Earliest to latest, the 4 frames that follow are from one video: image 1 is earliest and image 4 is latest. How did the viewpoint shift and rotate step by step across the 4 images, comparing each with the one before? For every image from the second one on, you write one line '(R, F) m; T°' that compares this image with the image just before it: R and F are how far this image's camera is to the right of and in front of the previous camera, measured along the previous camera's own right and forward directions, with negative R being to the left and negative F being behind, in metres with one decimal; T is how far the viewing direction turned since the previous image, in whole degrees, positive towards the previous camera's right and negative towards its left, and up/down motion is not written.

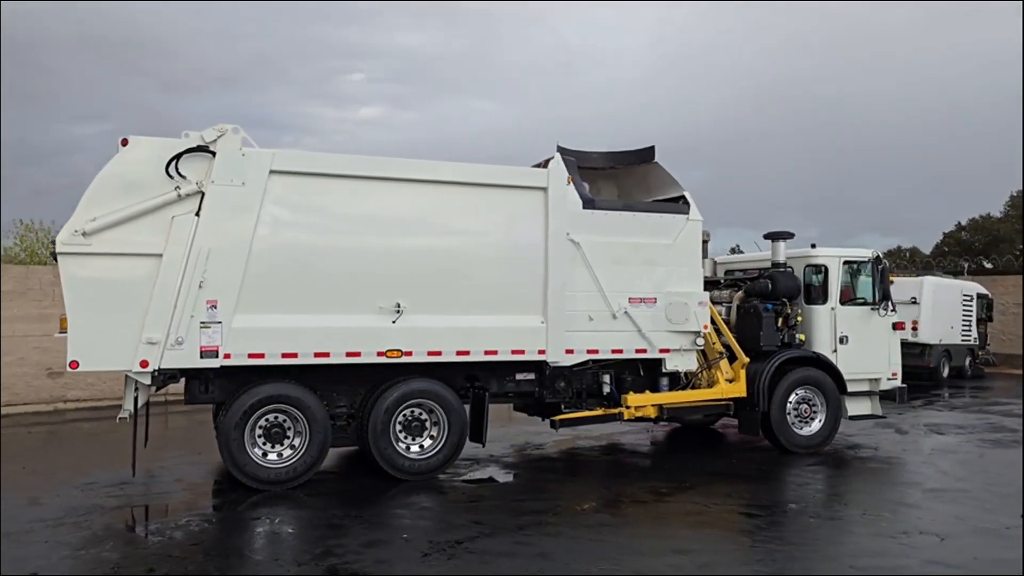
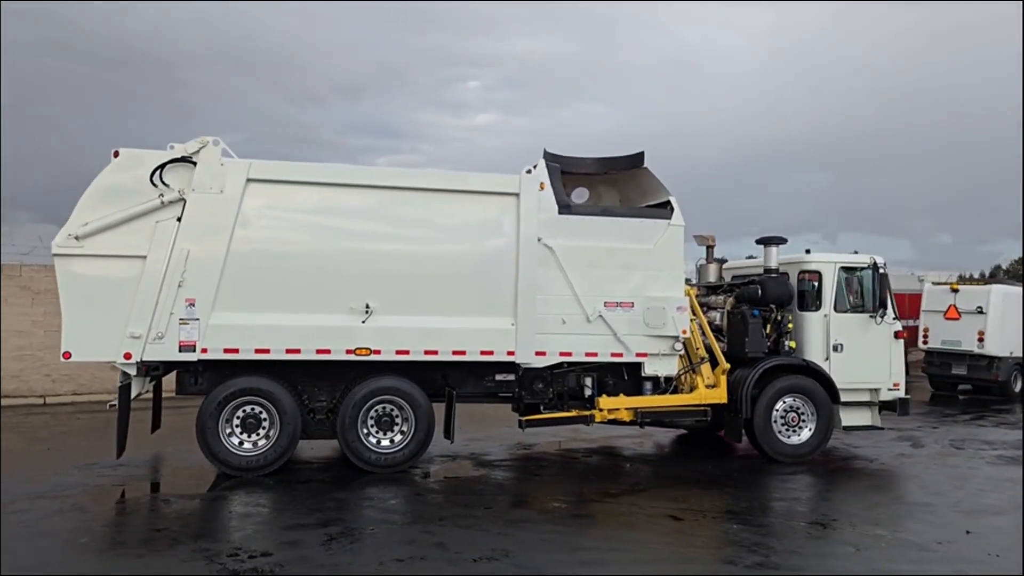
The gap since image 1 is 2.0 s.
(+1.4, -0.2) m; -7°
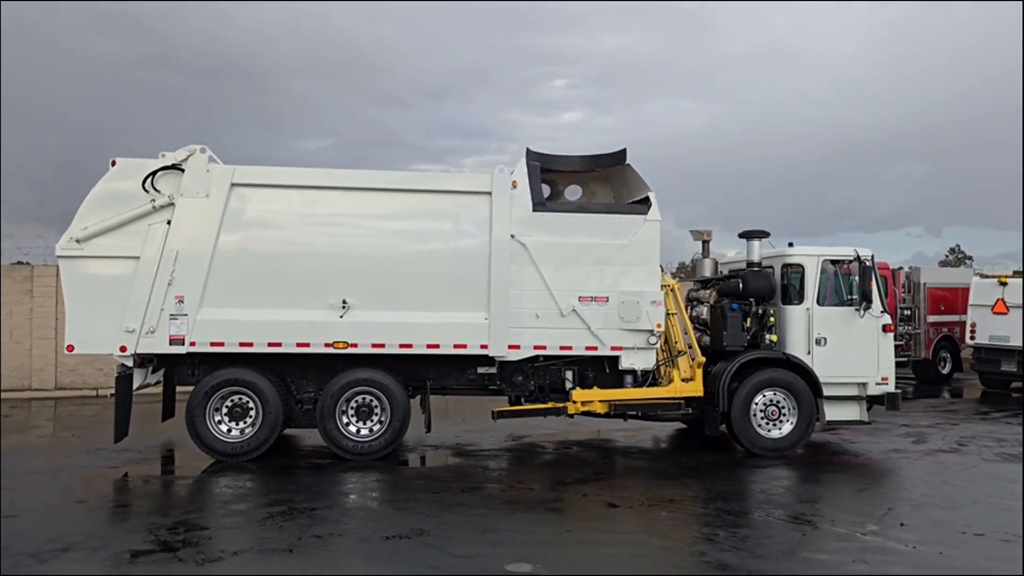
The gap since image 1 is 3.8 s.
(+1.2, -0.2) m; -6°
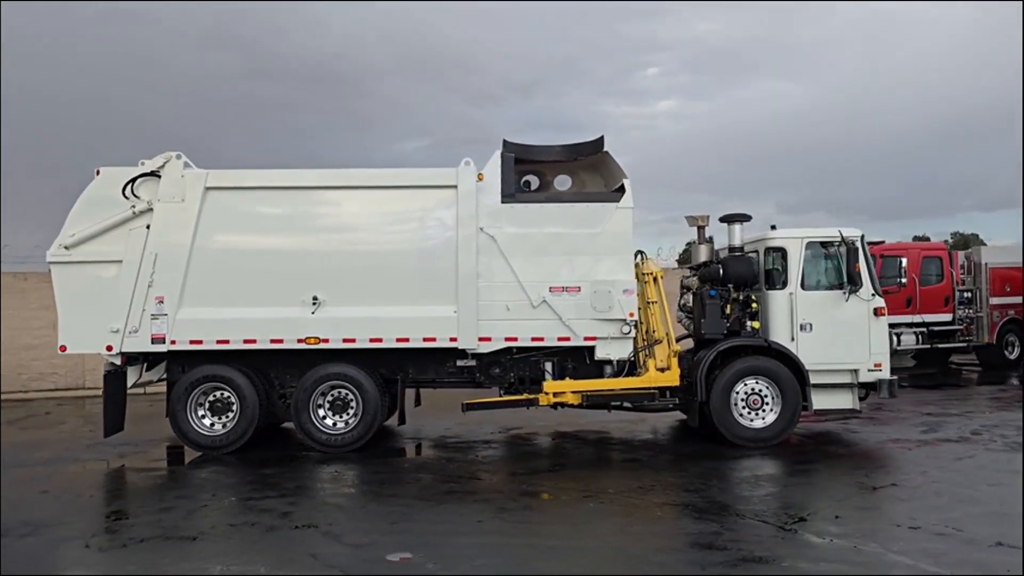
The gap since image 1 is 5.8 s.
(+1.3, +0.1) m; -6°
